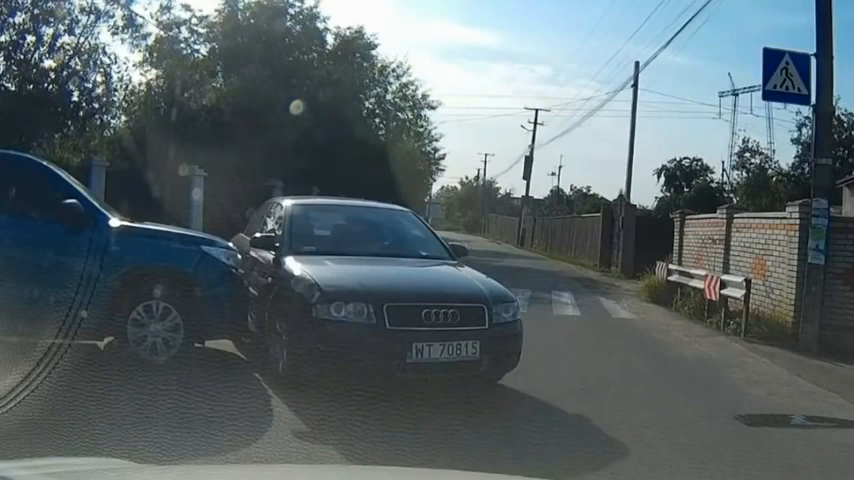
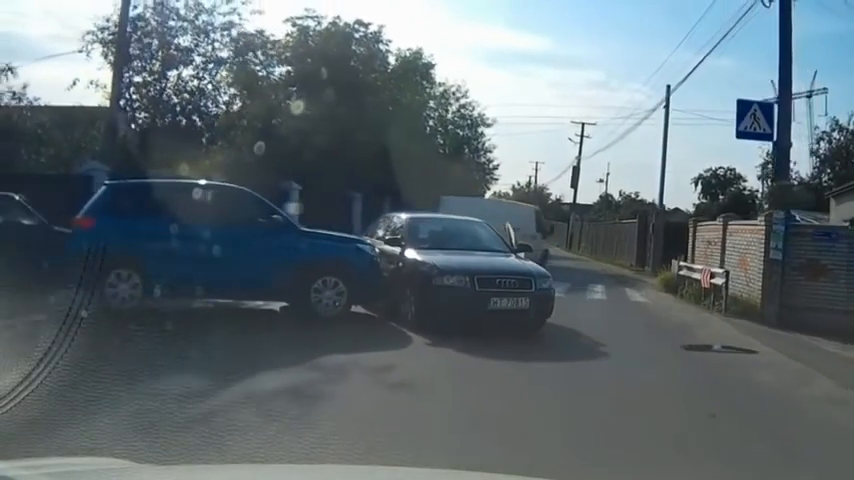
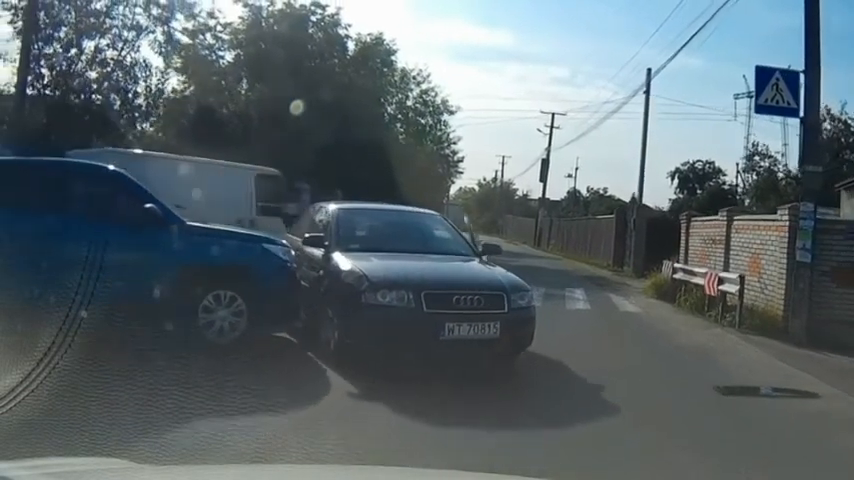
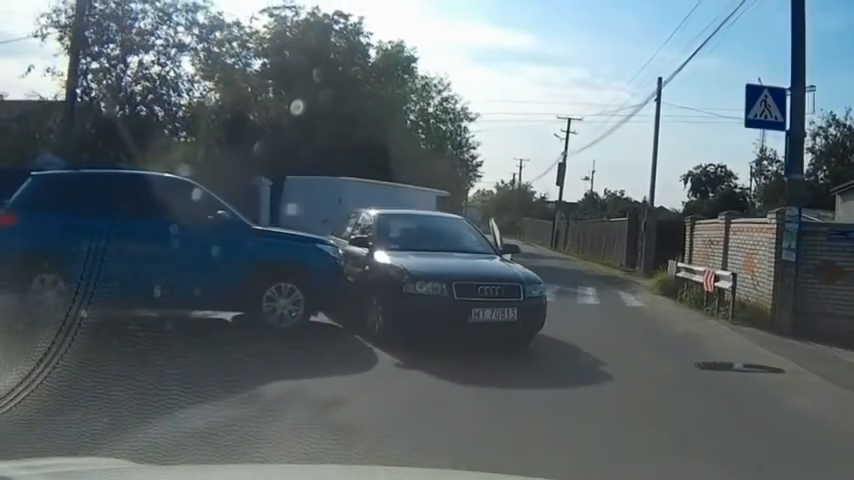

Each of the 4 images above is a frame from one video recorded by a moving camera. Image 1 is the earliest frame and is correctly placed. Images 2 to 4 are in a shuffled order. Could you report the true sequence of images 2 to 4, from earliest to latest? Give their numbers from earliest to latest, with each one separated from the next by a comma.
3, 4, 2
